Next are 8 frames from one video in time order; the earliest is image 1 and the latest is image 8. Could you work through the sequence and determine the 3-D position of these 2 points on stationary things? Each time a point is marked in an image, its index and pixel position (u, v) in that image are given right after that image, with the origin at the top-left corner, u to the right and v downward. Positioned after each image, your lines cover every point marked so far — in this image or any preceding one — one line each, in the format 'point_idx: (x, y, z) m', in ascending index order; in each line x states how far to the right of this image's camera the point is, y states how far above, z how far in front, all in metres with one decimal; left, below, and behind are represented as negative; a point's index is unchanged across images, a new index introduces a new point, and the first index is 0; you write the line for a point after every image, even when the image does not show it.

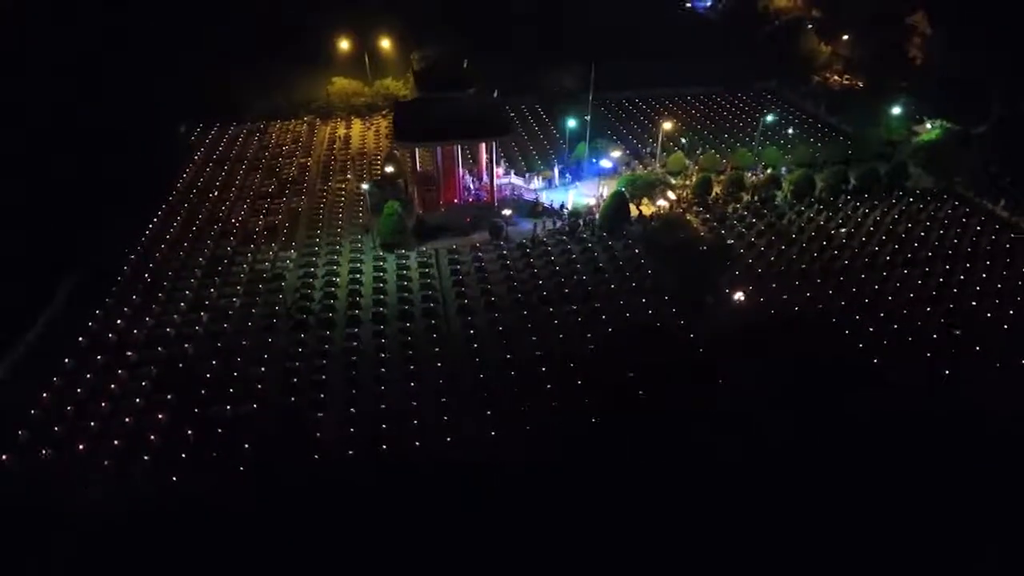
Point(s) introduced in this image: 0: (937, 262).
0: (+7.9, +0.4, +14.1) m
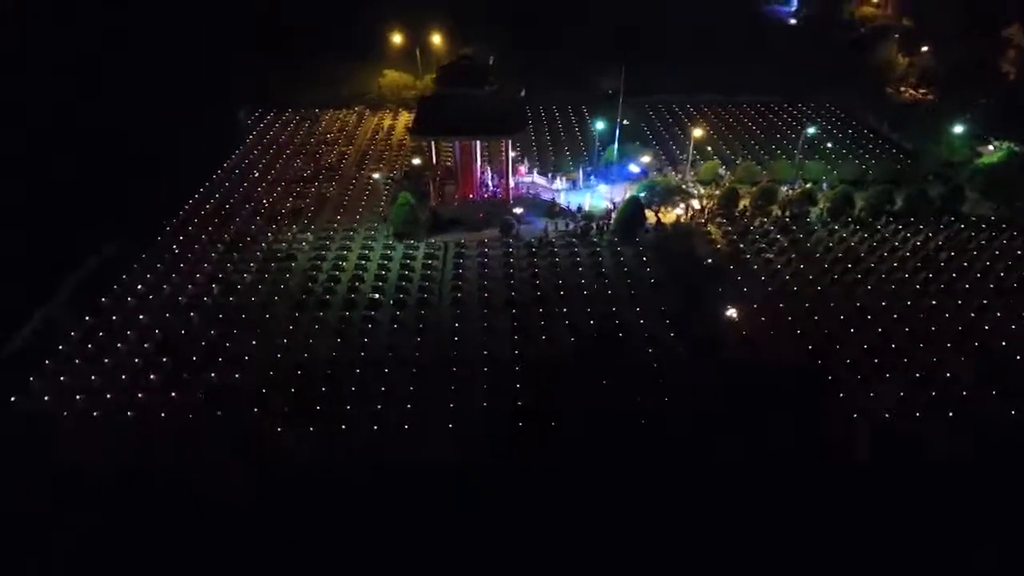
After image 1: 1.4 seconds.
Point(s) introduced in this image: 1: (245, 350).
0: (+7.9, -0.2, +13.1) m
1: (-4.0, -0.9, +11.5) m
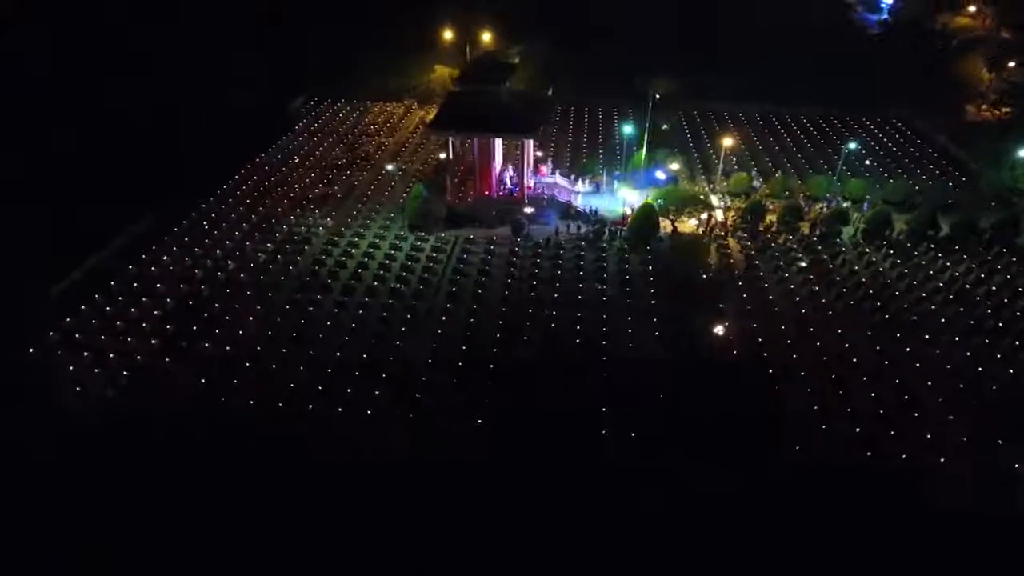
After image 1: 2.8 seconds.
0: (+7.7, -0.8, +12.0) m
1: (-4.3, -0.6, +12.2) m
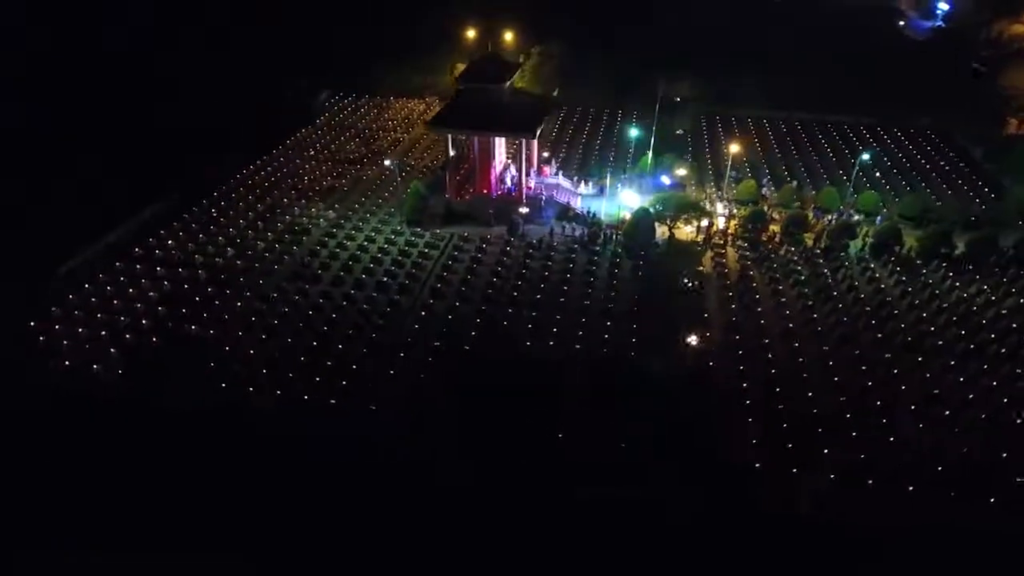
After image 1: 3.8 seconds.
0: (+7.3, -1.1, +11.4) m
1: (-4.7, -0.4, +12.6) m
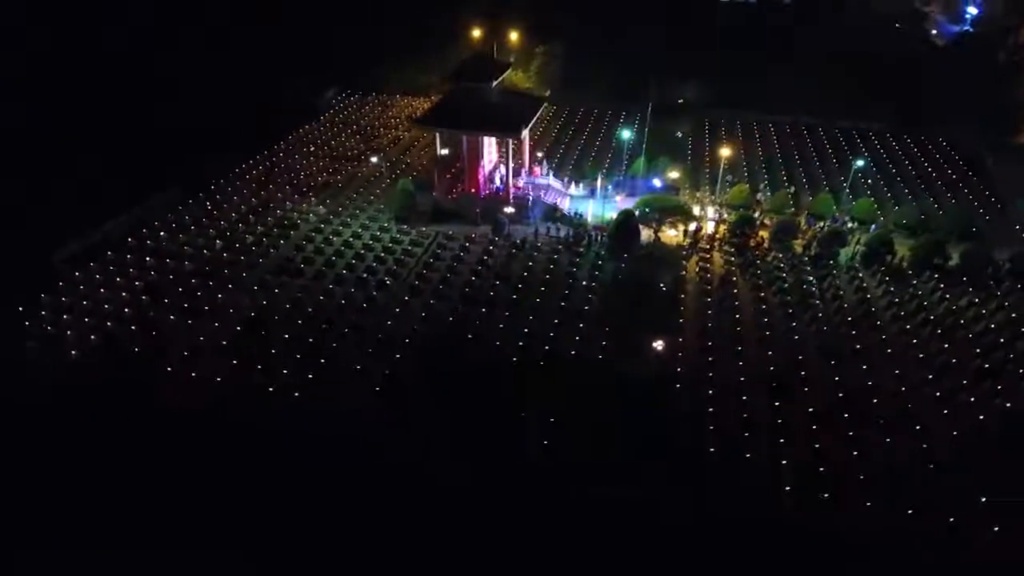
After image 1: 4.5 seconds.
0: (+6.8, -1.3, +11.0) m
1: (-5.1, -0.2, +12.8) m
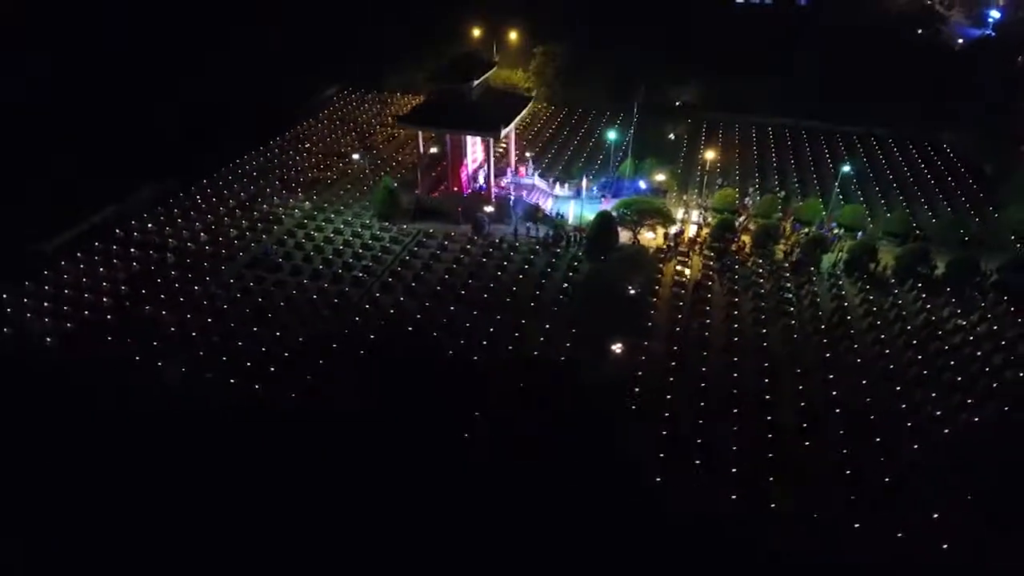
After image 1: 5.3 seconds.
0: (+6.2, -1.5, +10.6) m
1: (-5.6, -0.1, +13.0) m
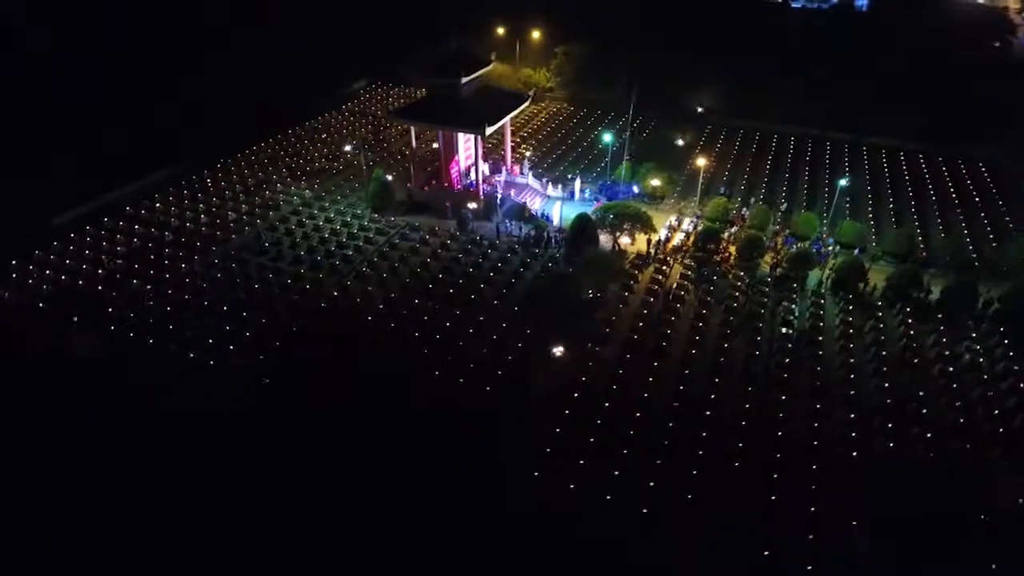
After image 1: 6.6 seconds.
0: (+5.2, -1.8, +9.9) m
1: (-6.1, +0.3, +13.6) m
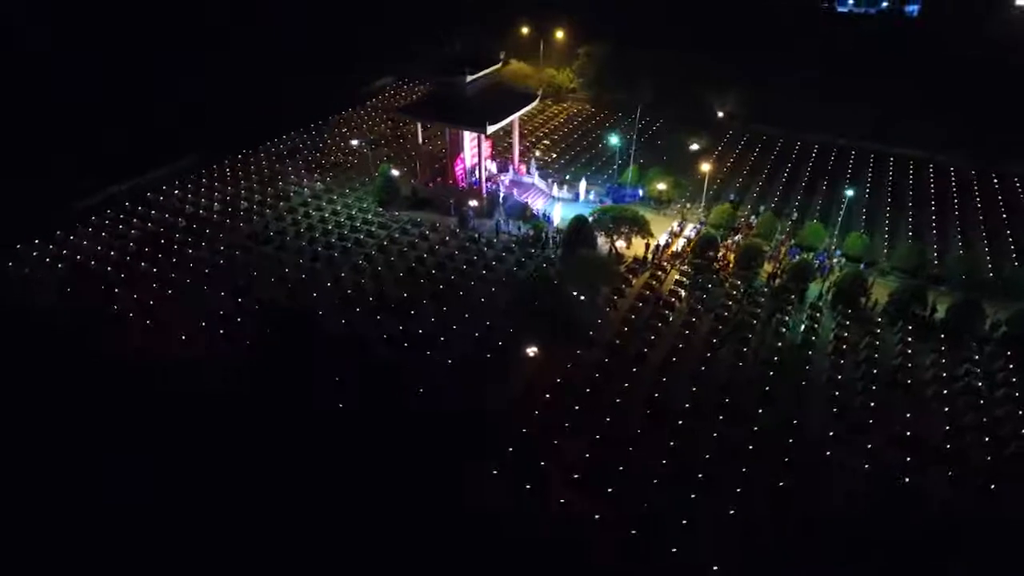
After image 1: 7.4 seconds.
0: (+4.7, -2.0, +9.4) m
1: (-6.1, +0.6, +14.0) m
